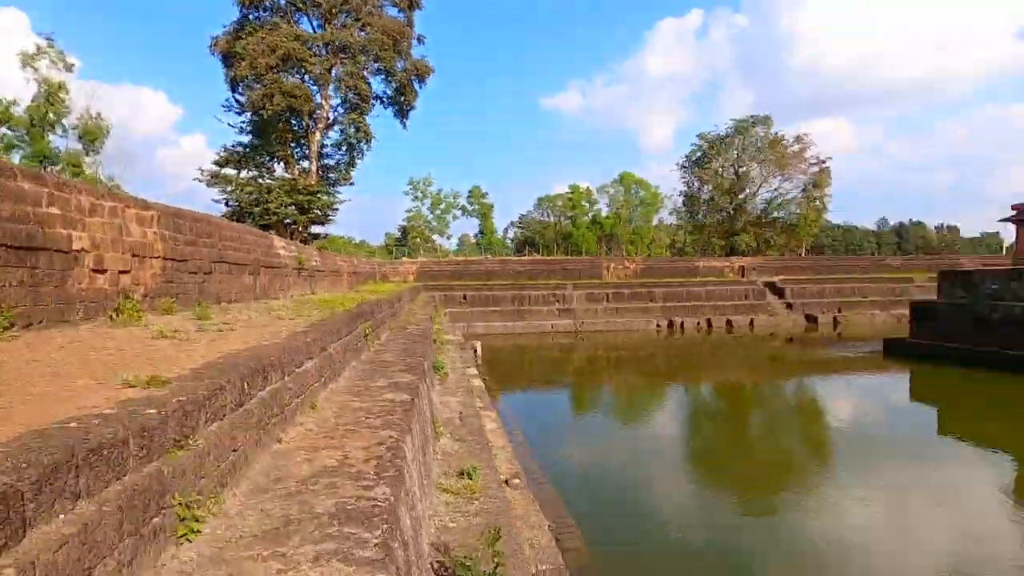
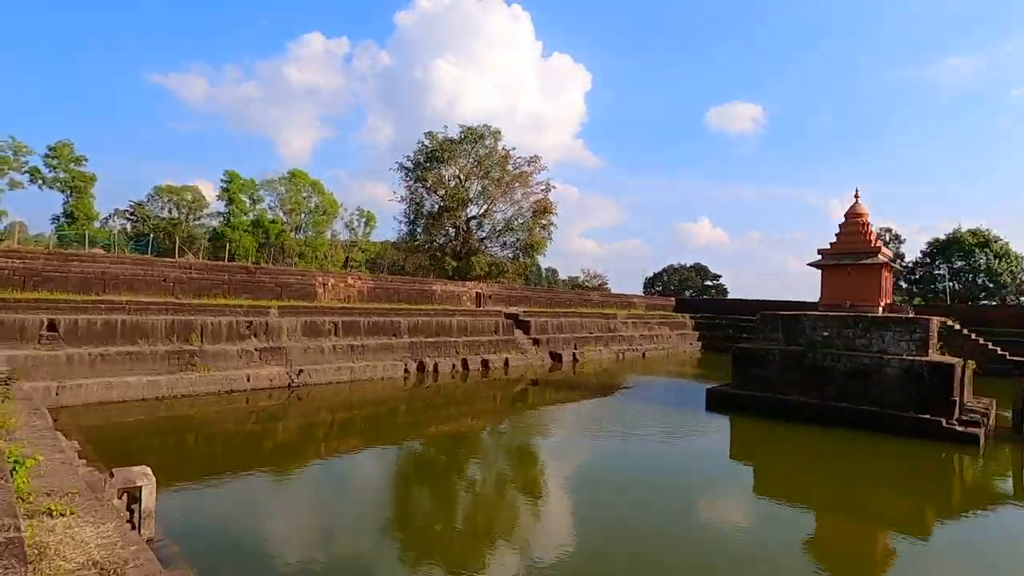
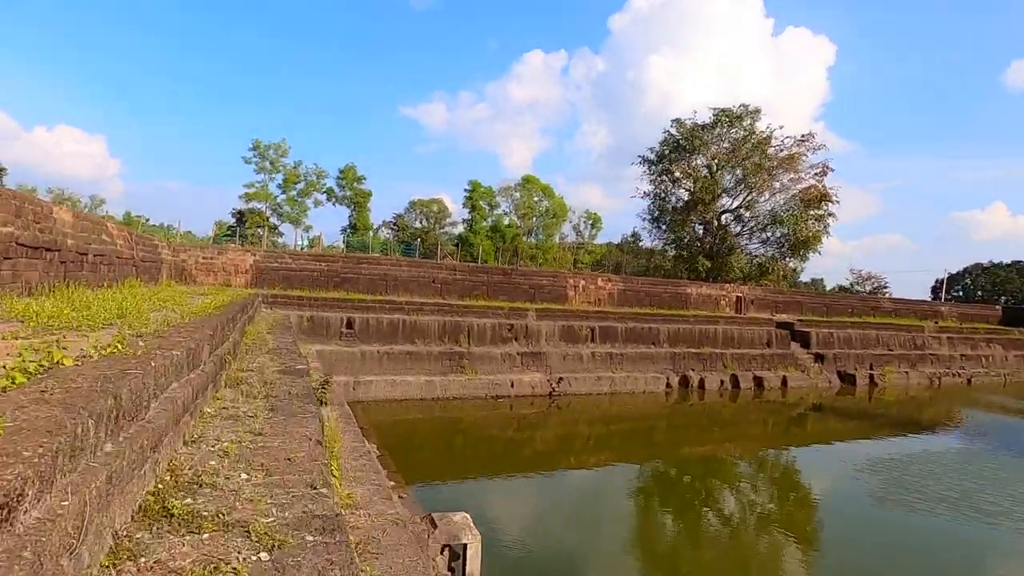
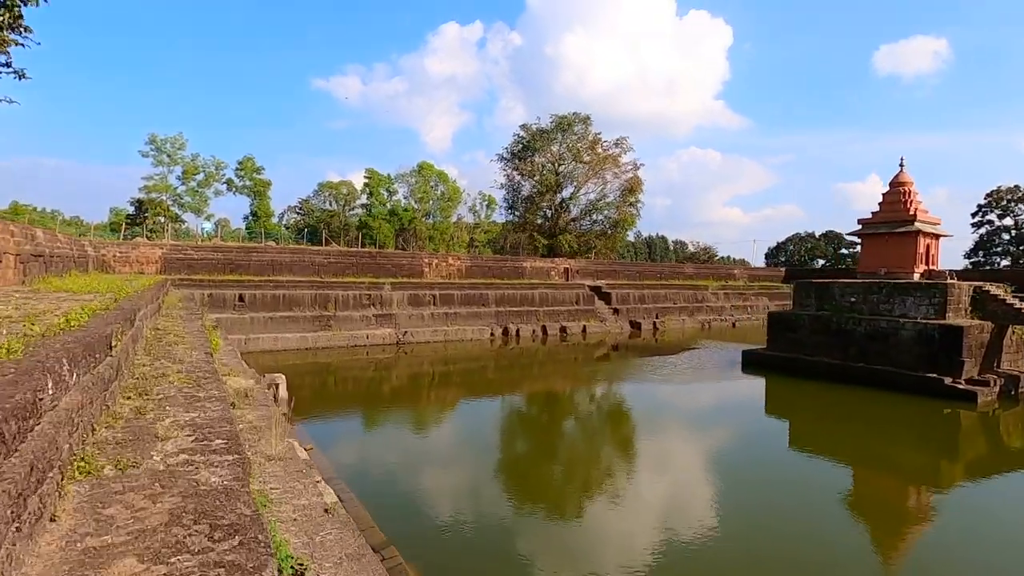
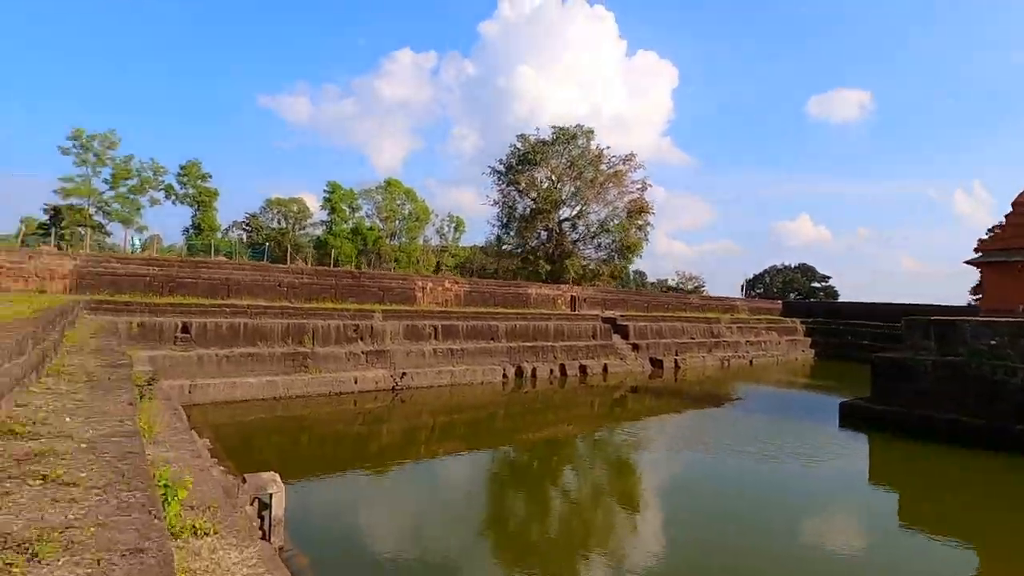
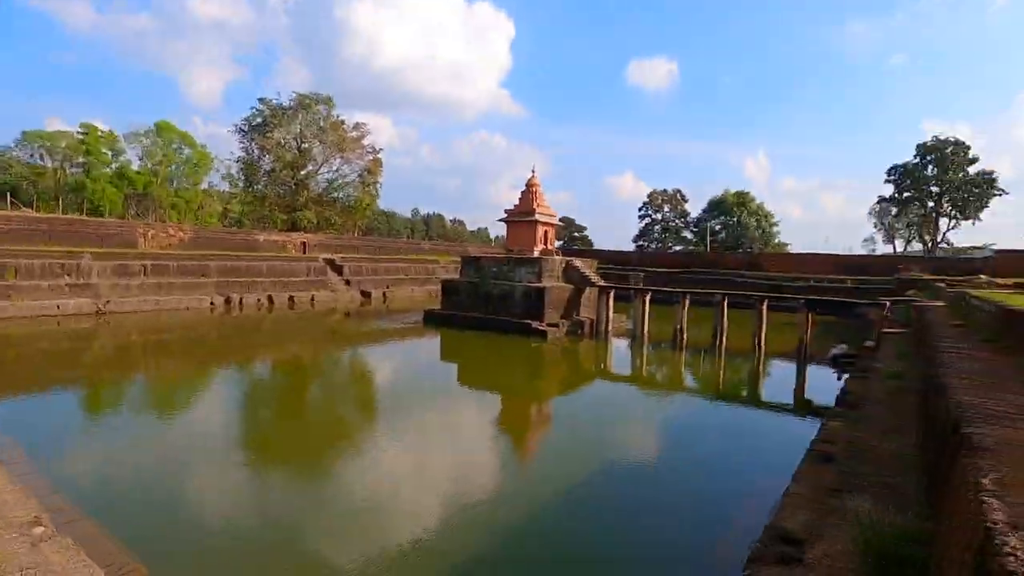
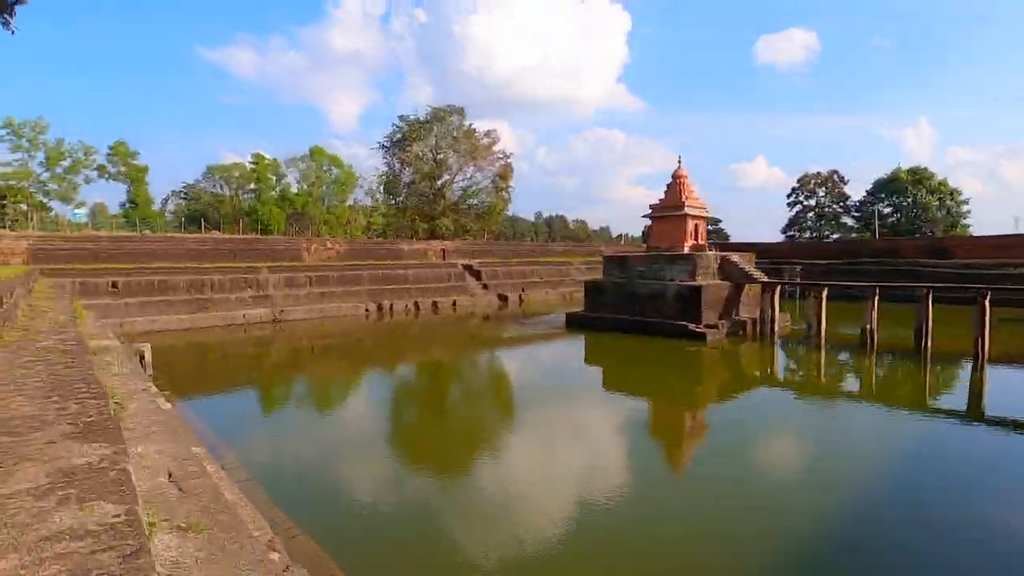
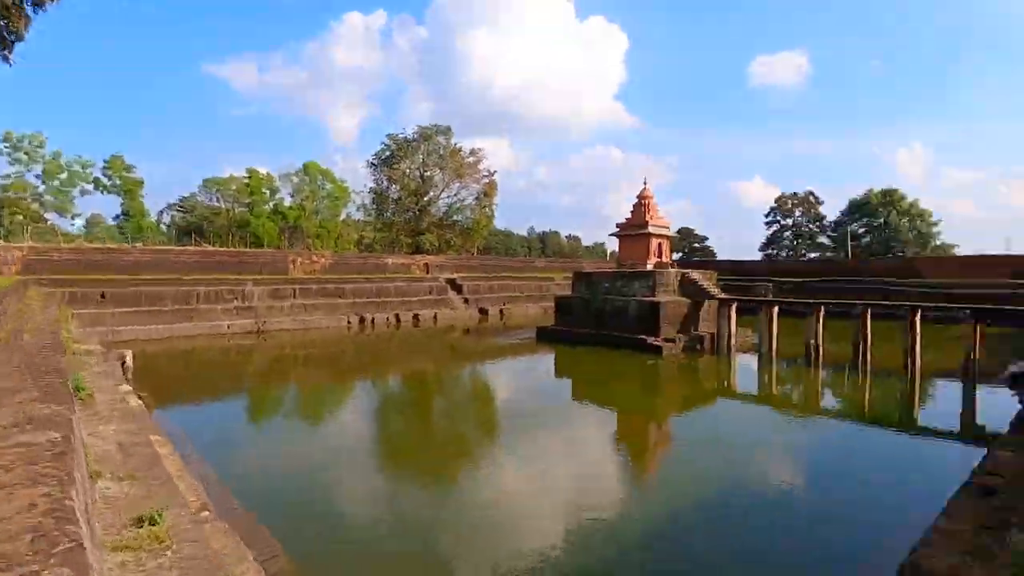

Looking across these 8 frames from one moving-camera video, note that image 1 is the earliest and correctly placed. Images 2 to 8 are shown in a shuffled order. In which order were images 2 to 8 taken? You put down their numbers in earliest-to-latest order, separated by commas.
8, 6, 7, 4, 2, 5, 3
